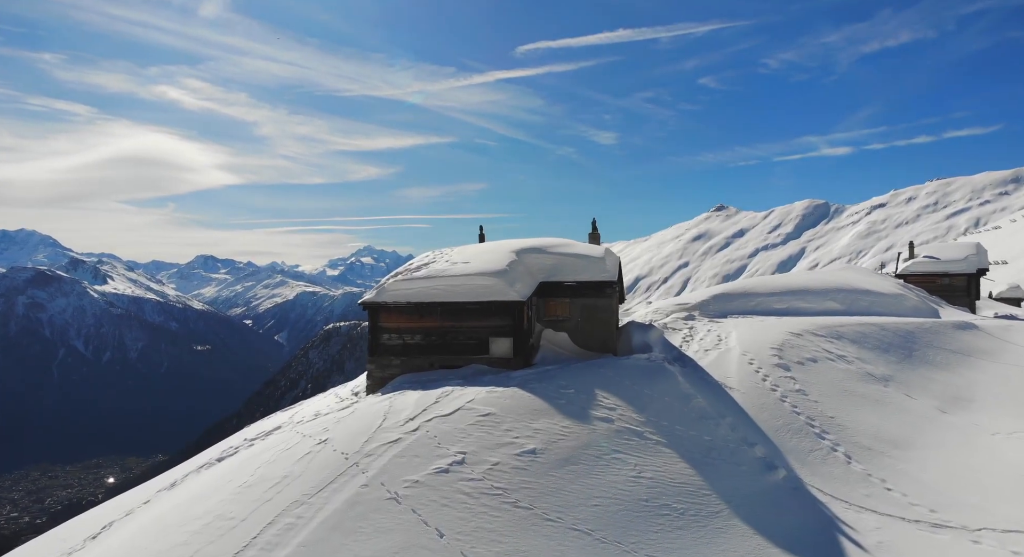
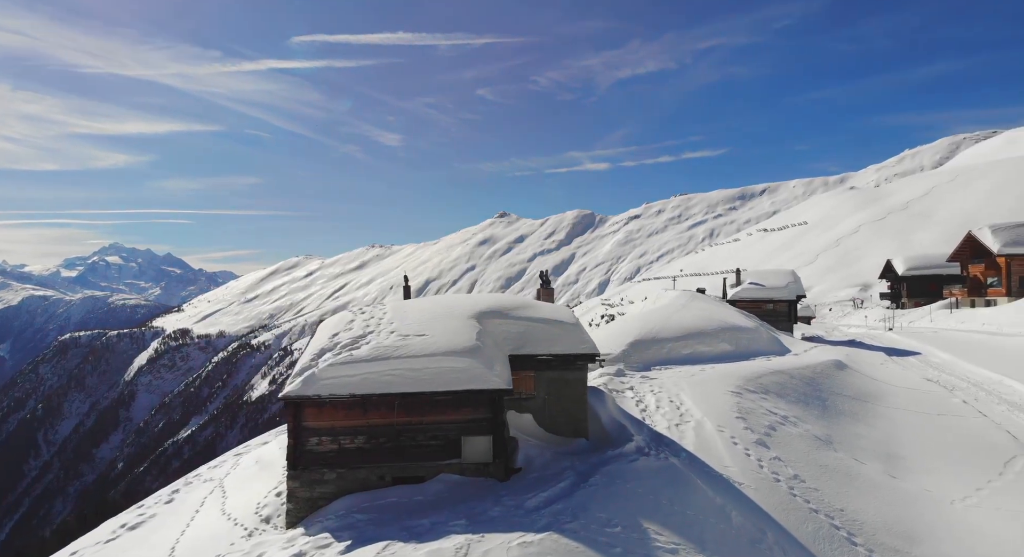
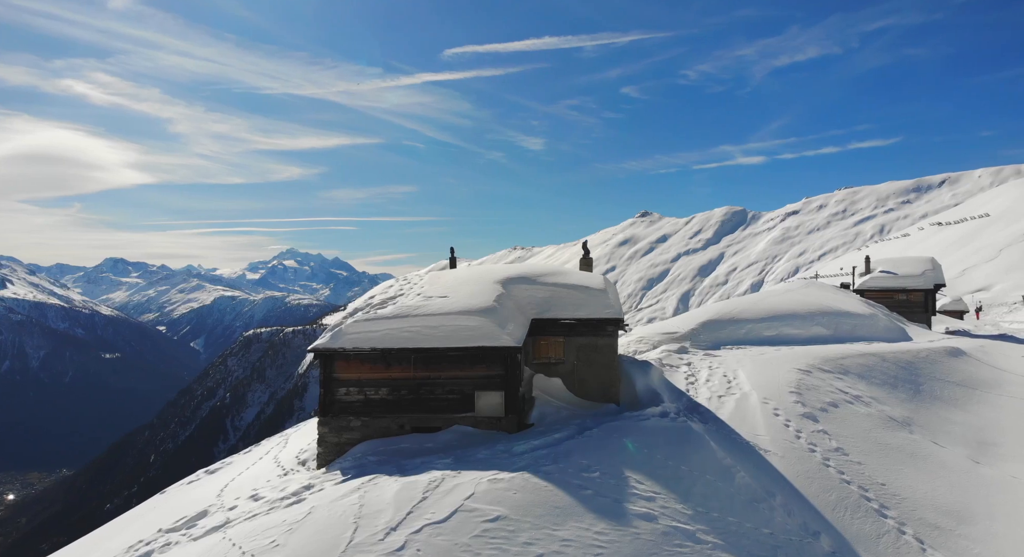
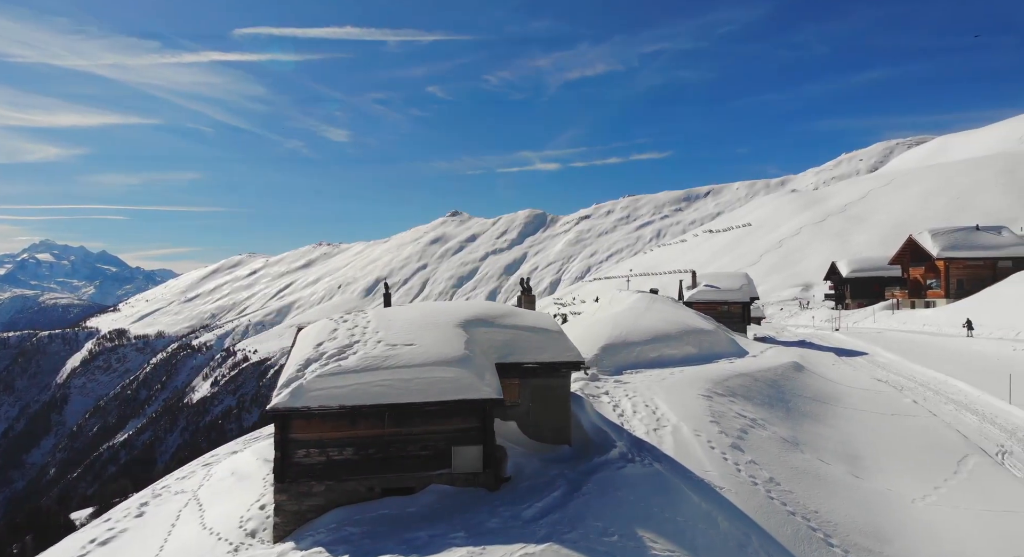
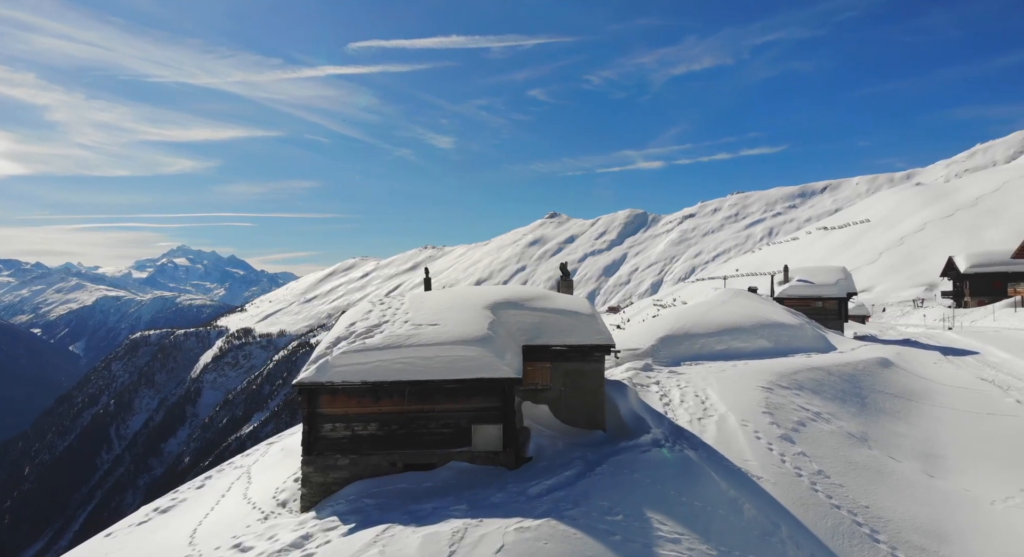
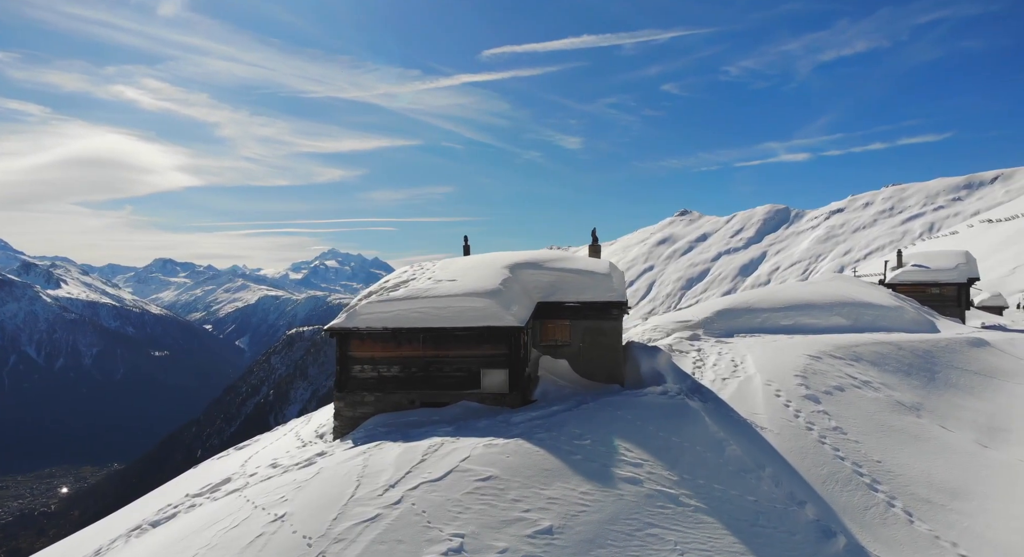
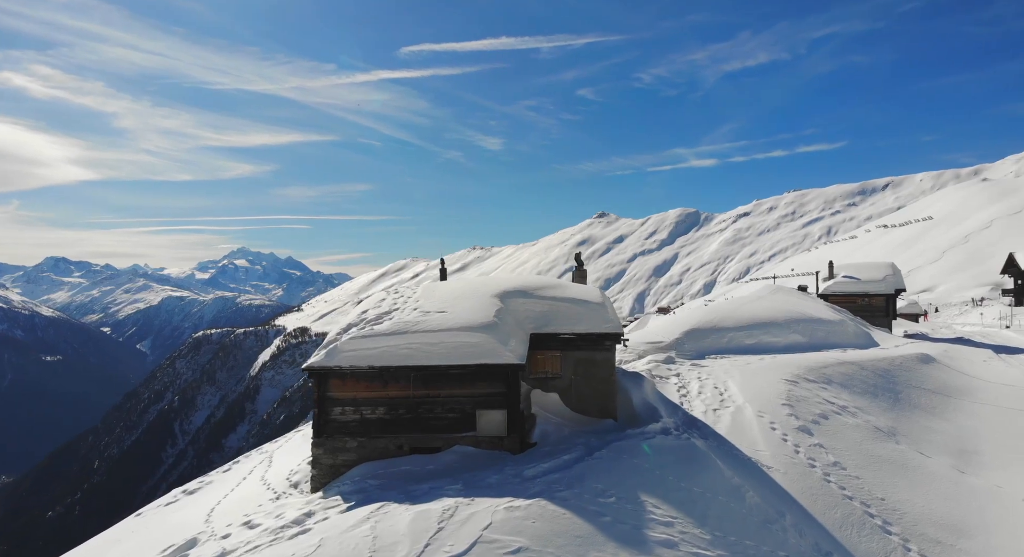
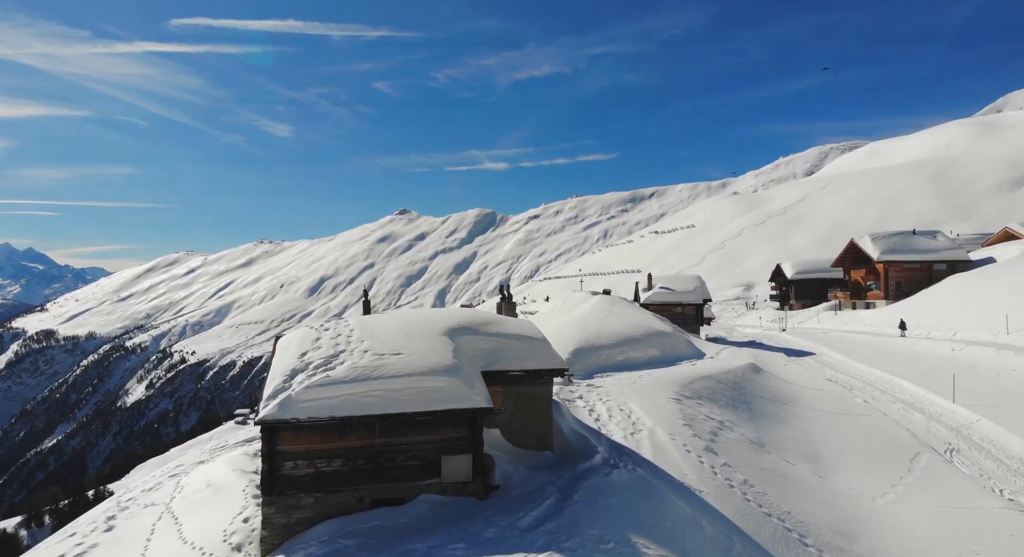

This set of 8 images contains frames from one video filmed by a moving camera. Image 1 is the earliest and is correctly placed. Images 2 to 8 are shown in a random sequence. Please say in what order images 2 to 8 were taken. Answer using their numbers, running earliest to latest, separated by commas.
6, 3, 7, 5, 2, 4, 8
